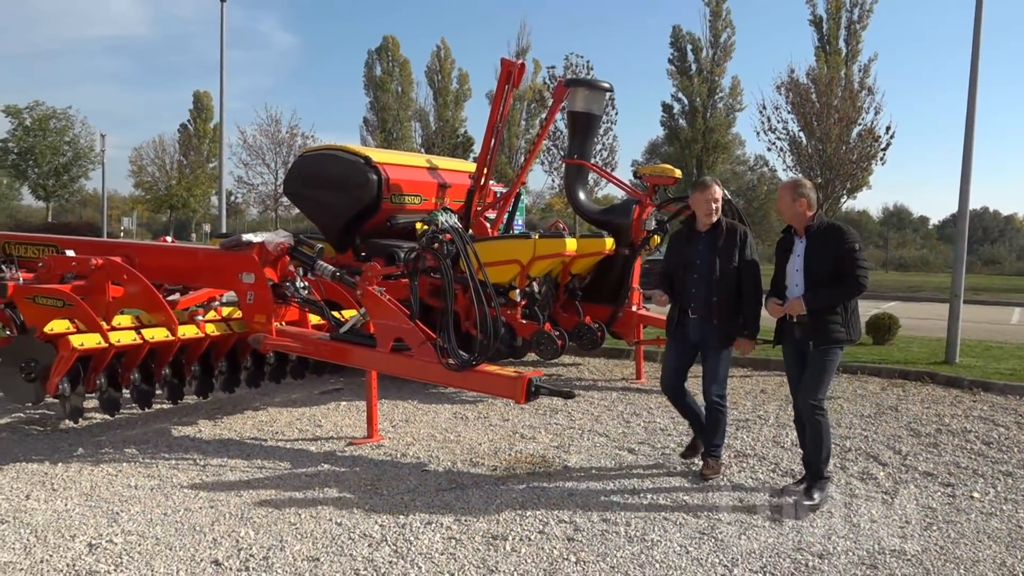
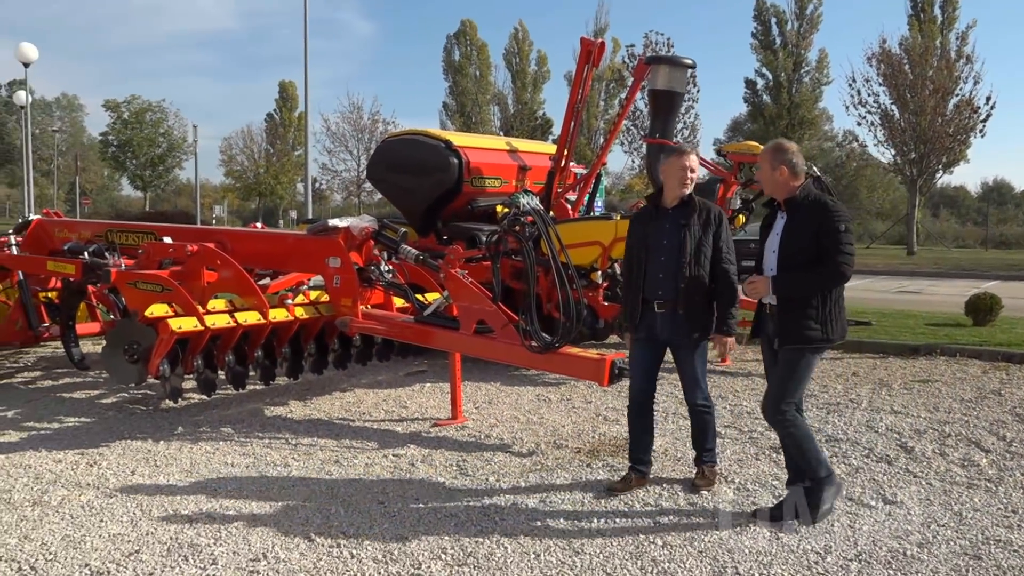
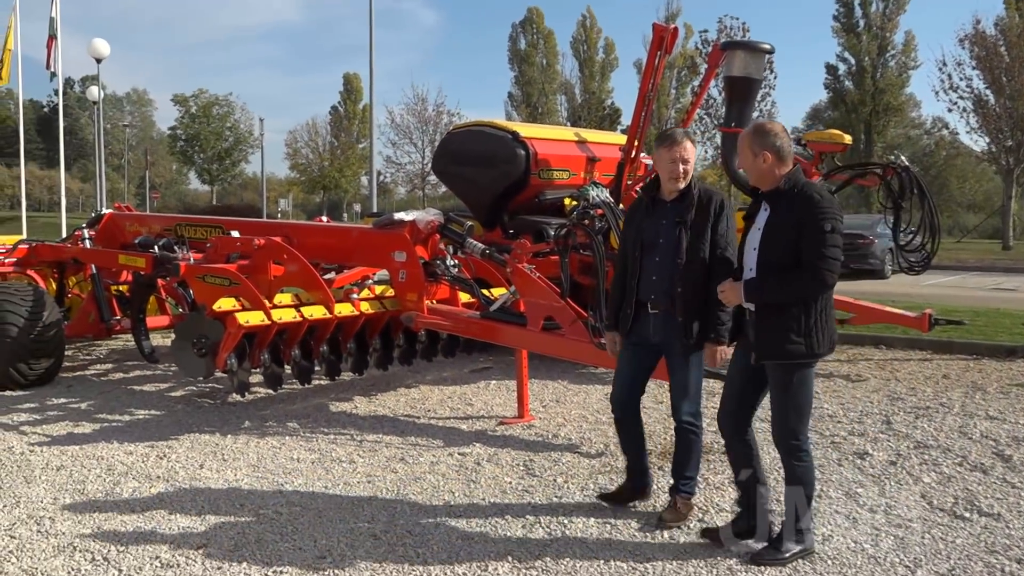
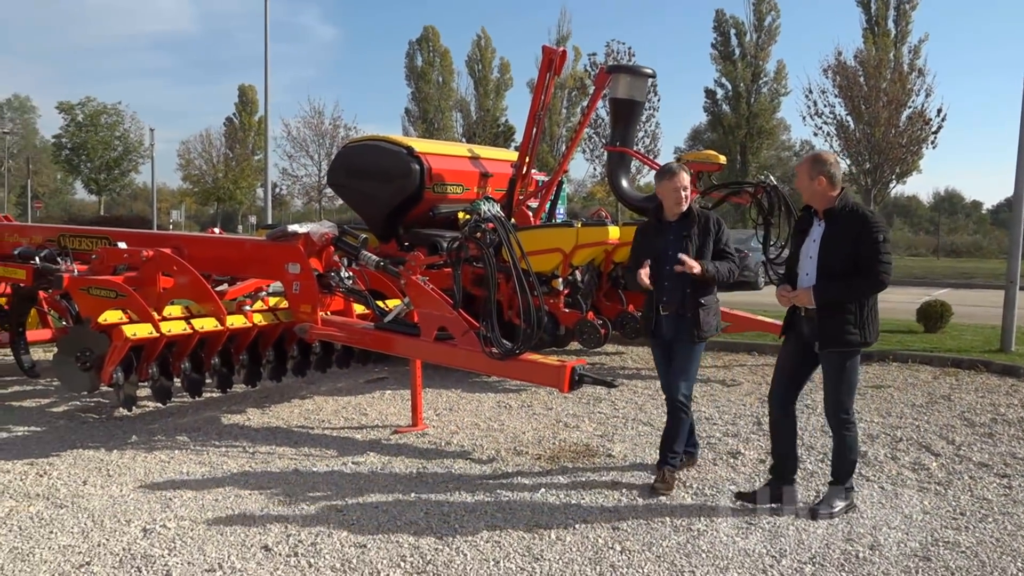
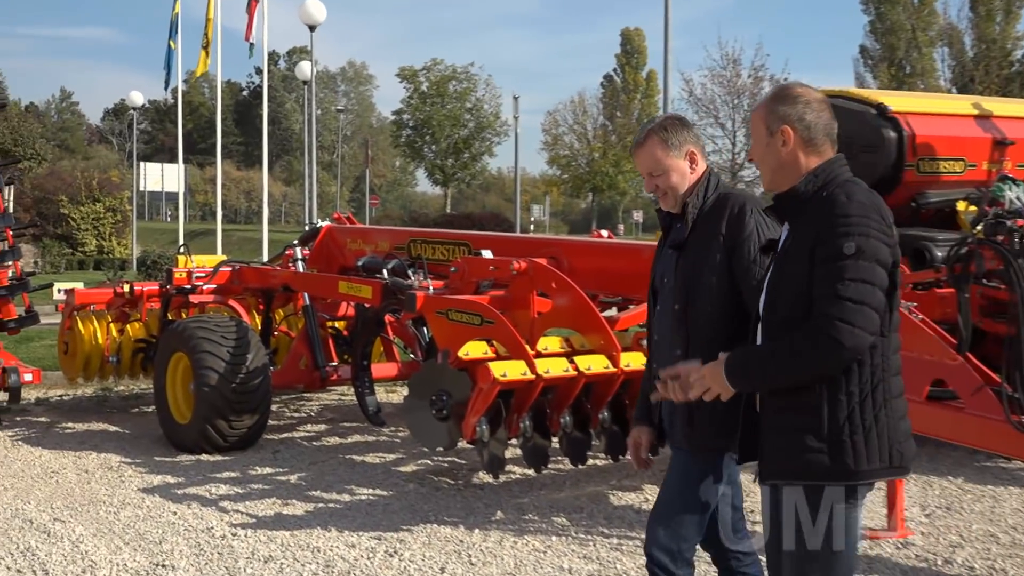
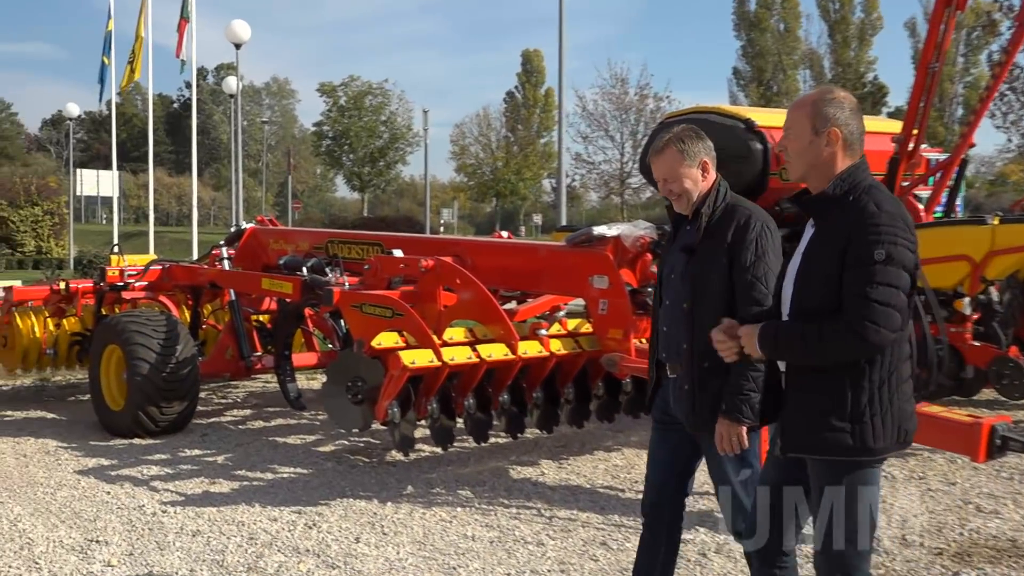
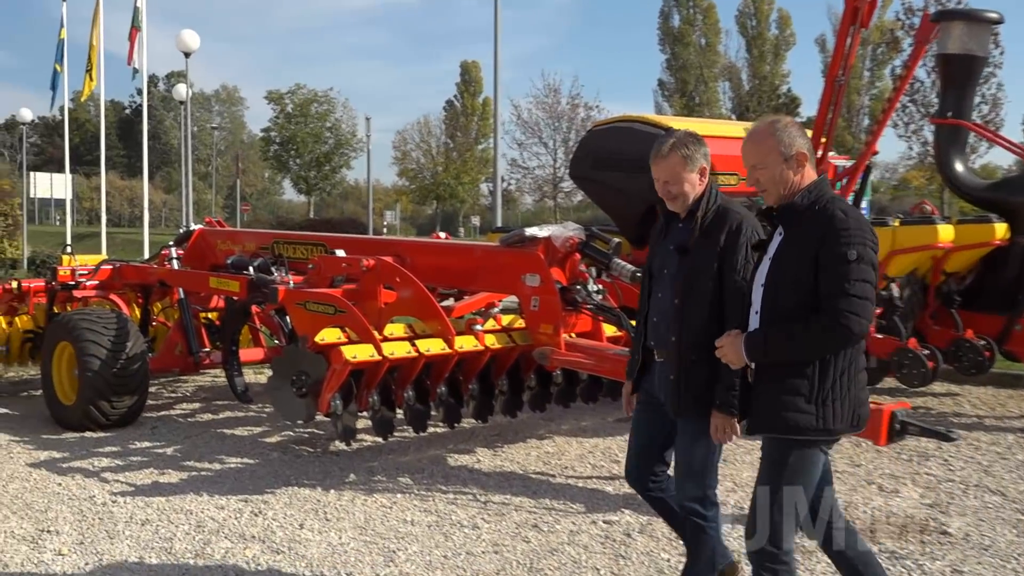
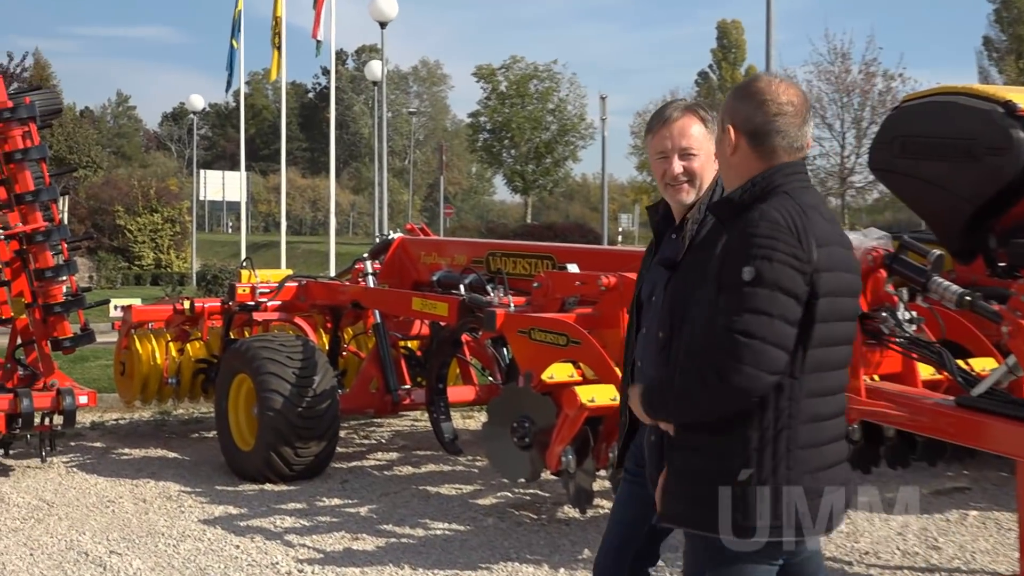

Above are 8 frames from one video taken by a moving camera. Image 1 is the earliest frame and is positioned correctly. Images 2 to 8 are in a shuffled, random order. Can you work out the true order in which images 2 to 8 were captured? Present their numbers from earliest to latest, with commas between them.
4, 2, 3, 7, 6, 5, 8
